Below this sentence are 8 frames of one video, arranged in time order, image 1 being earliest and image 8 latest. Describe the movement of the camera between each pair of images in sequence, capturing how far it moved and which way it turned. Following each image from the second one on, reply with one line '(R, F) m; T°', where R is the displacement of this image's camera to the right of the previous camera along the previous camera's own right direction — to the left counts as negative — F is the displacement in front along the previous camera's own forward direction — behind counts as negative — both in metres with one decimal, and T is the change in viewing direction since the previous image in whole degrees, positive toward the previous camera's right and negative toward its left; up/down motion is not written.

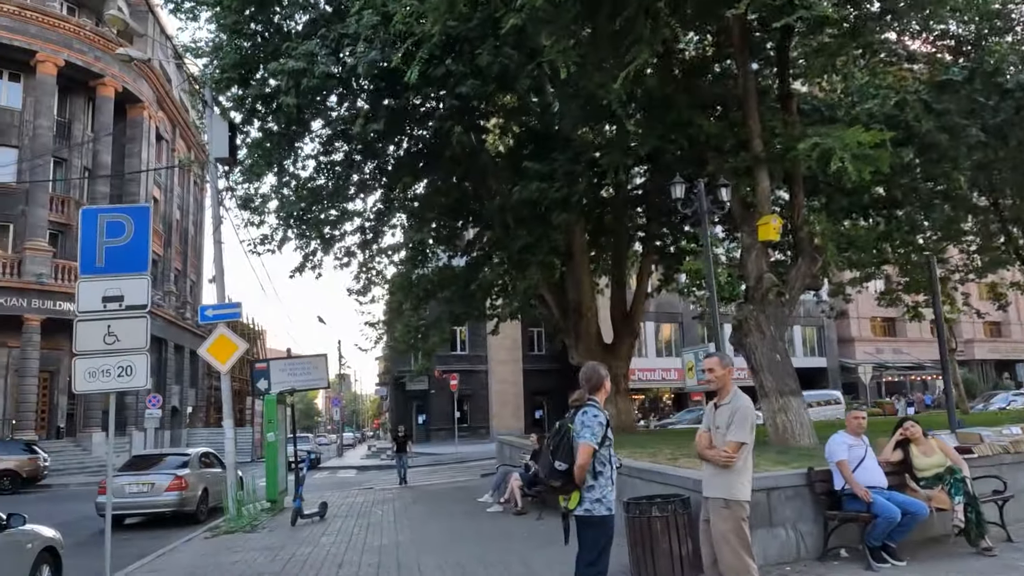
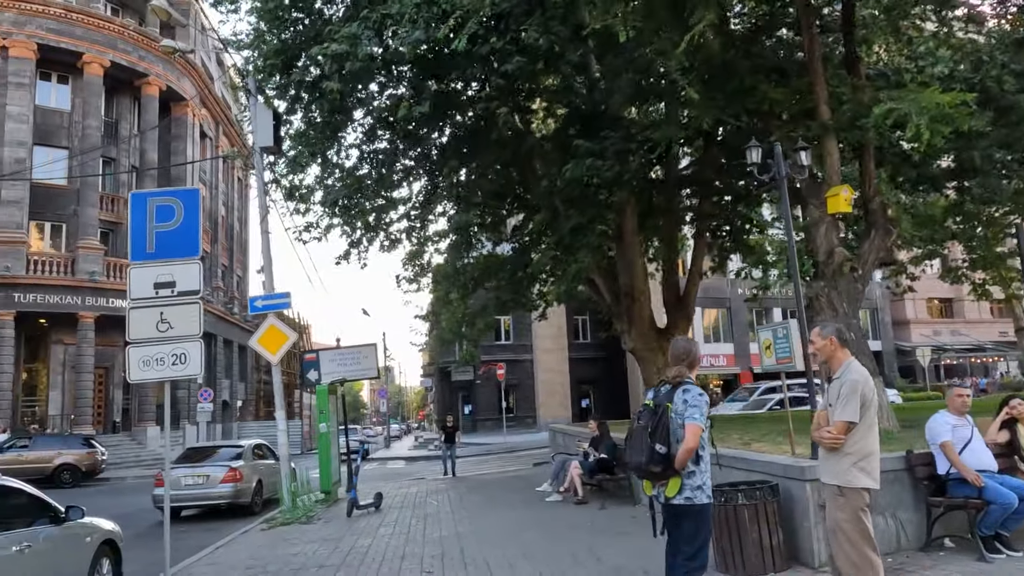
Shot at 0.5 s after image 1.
(-0.2, +0.4) m; -3°
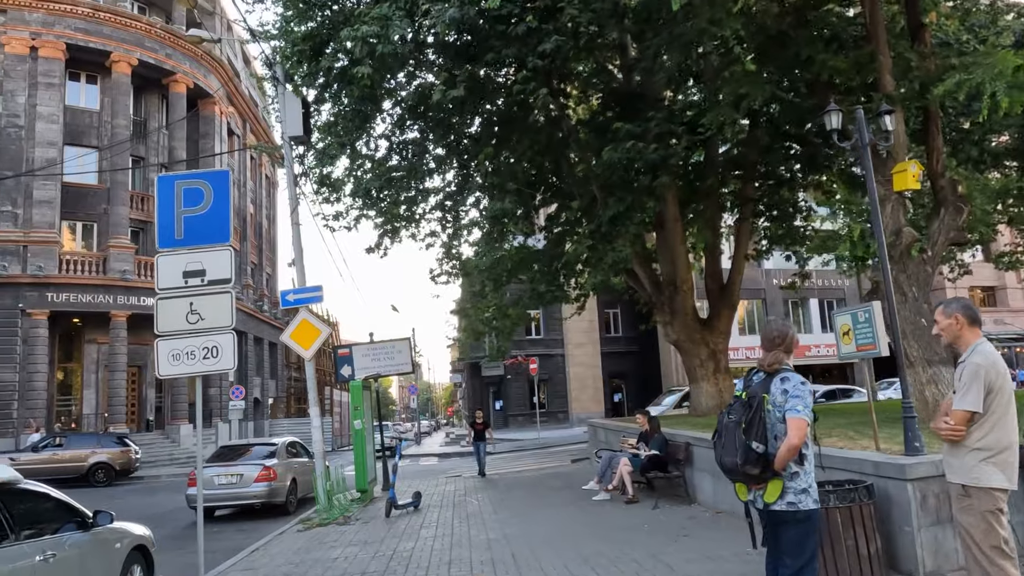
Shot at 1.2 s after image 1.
(-0.2, +0.5) m; -2°
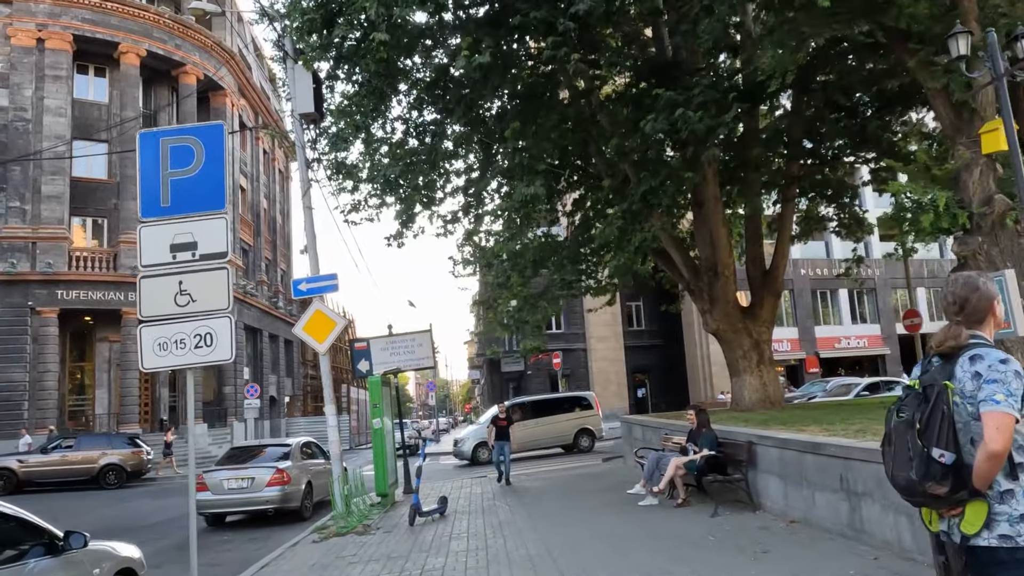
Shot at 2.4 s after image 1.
(-0.2, +1.0) m; -1°
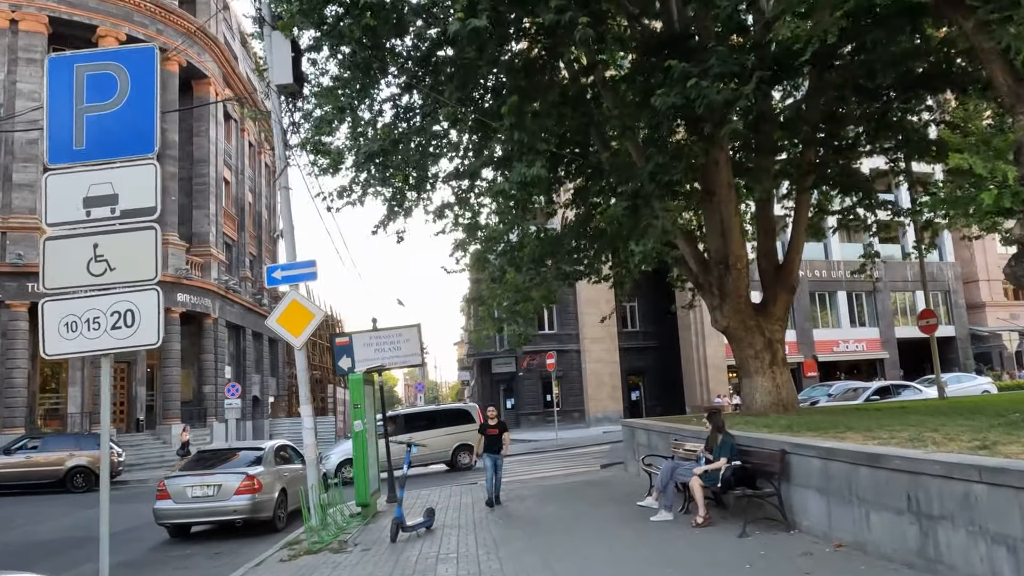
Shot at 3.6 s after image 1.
(-0.1, +1.1) m; +1°
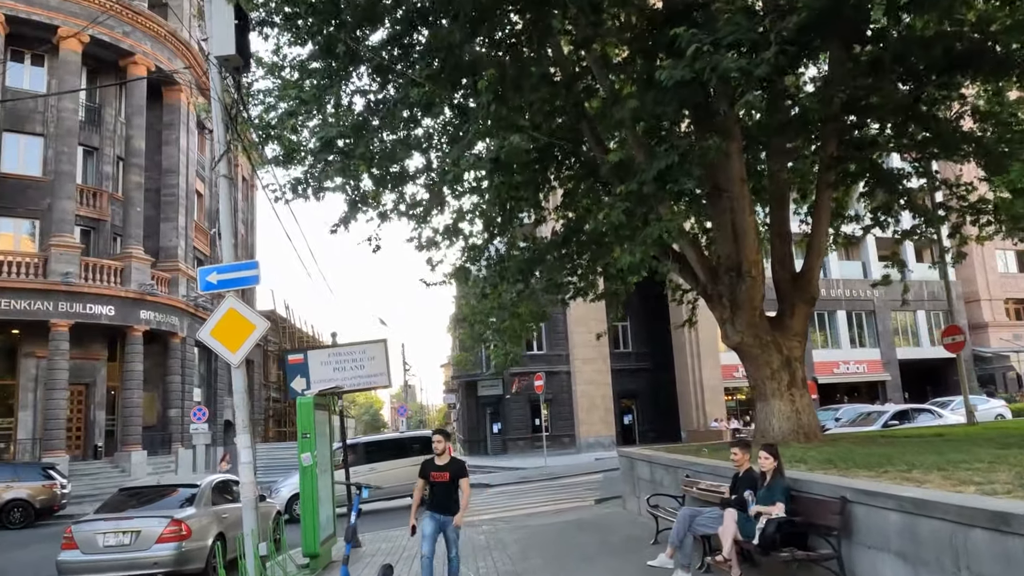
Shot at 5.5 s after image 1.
(+0.1, +1.7) m; +1°
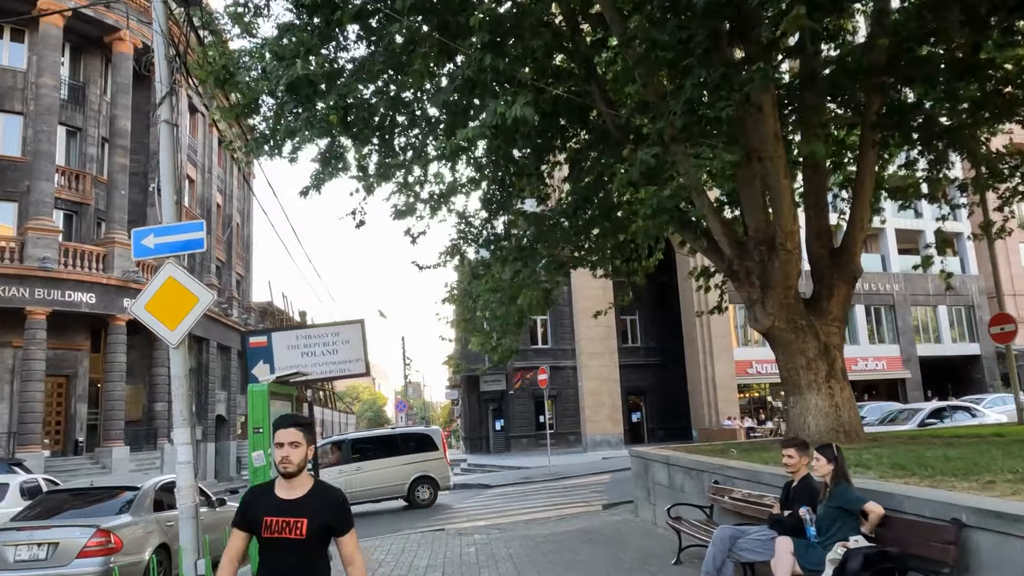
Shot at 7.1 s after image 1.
(+0.1, +1.5) m; -1°
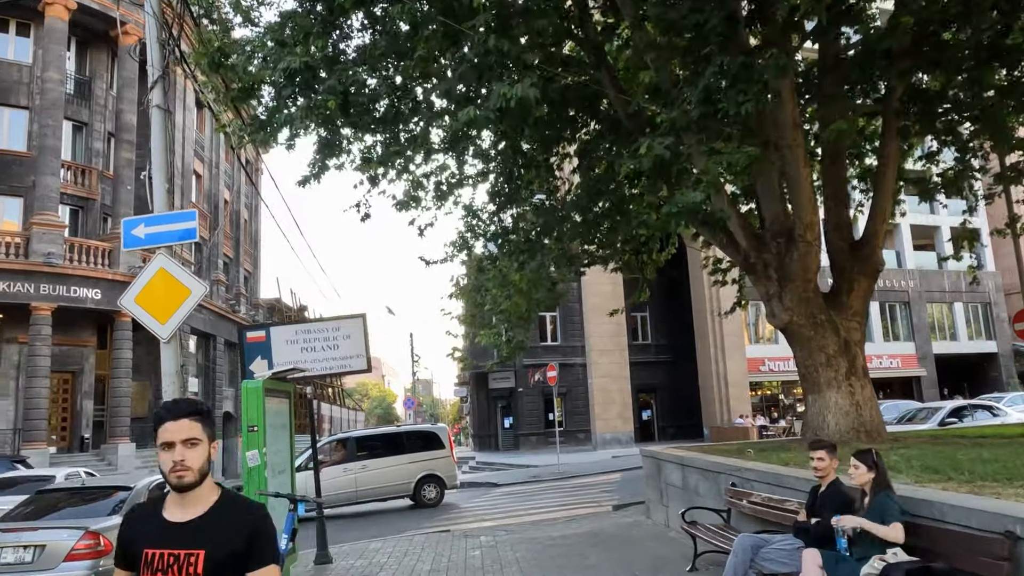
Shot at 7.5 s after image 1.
(0.0, +0.4) m; -1°
